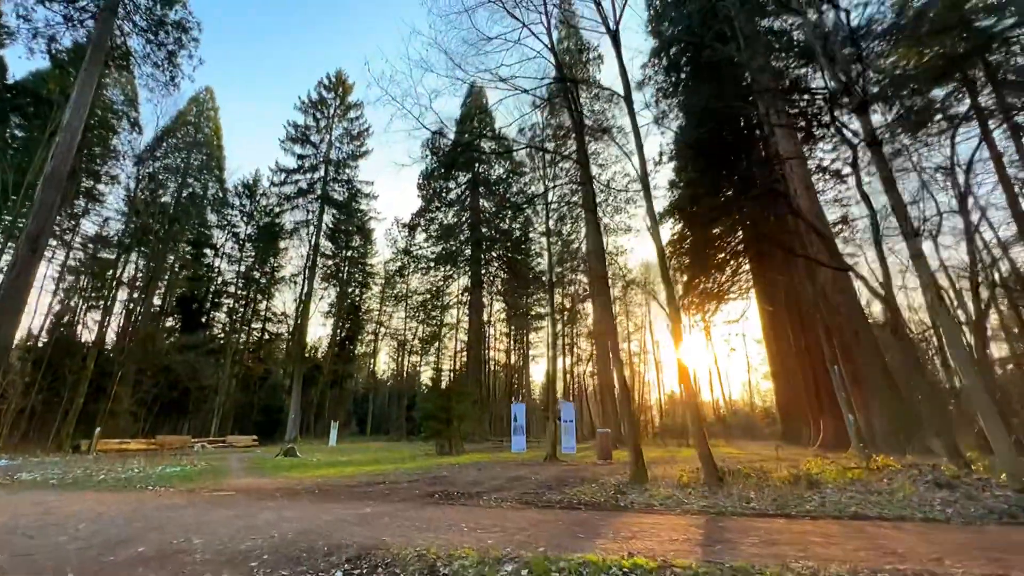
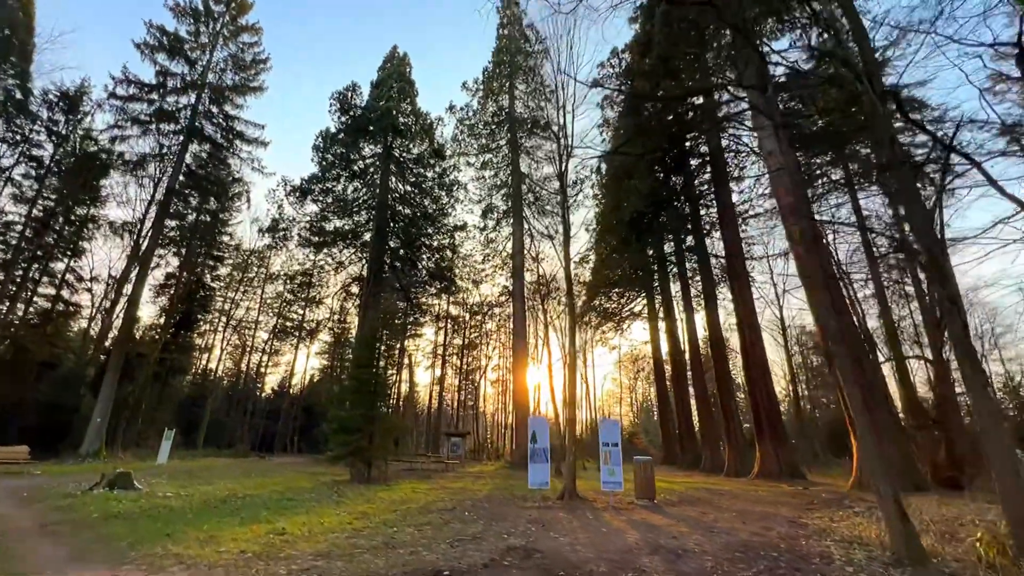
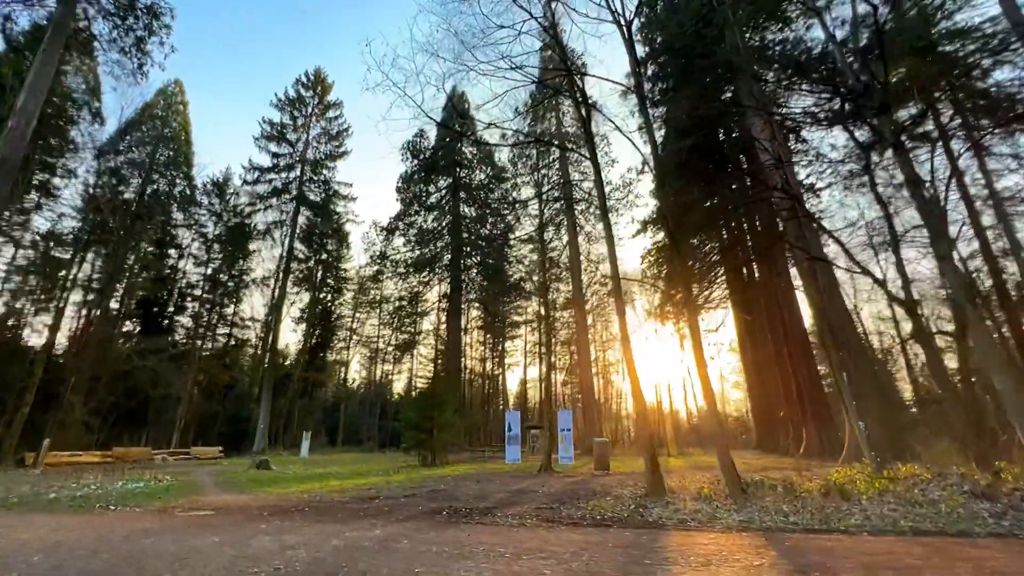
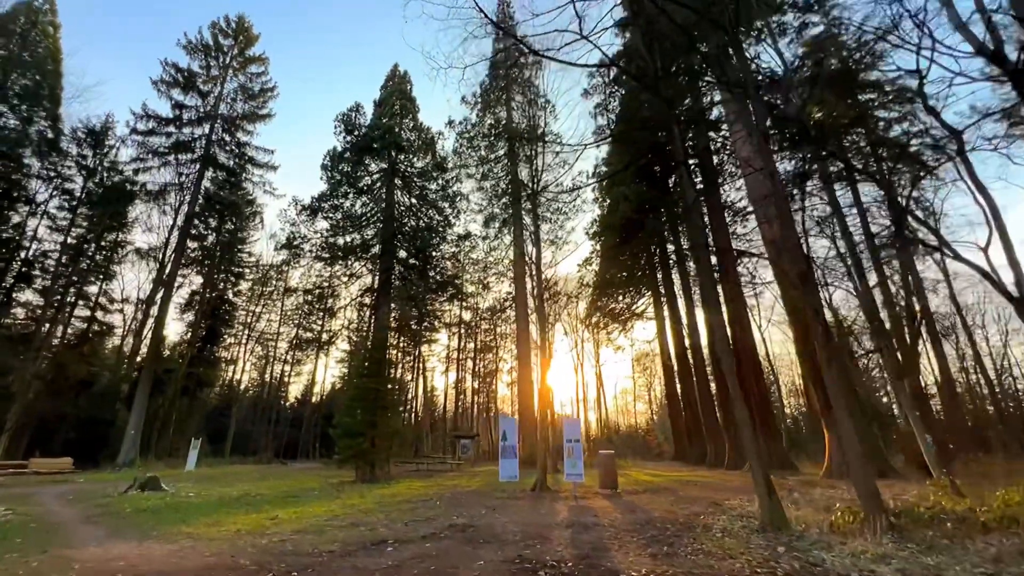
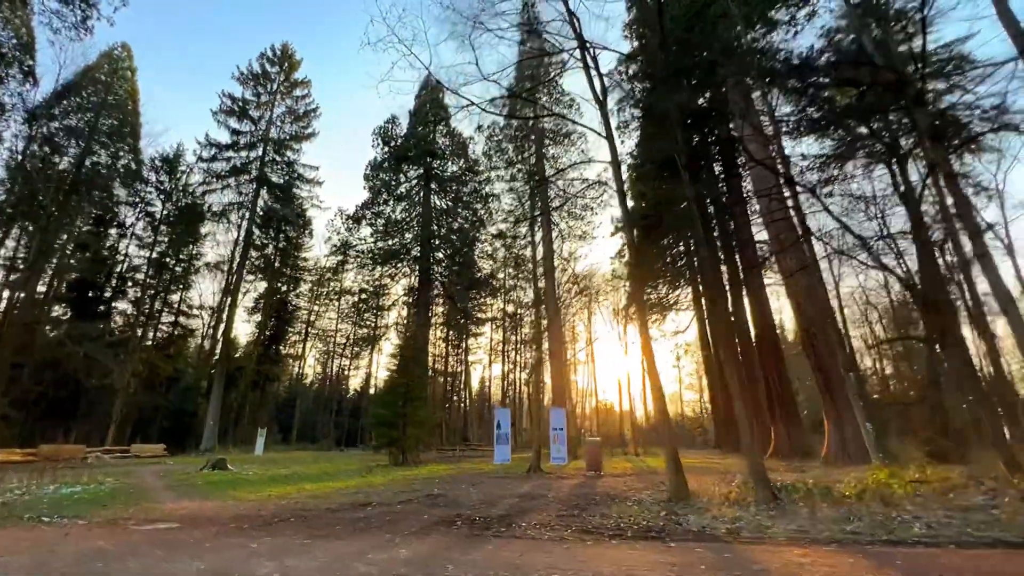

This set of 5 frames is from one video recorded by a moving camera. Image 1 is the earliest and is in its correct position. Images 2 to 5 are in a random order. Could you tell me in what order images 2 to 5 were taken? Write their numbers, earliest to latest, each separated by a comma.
3, 5, 4, 2
